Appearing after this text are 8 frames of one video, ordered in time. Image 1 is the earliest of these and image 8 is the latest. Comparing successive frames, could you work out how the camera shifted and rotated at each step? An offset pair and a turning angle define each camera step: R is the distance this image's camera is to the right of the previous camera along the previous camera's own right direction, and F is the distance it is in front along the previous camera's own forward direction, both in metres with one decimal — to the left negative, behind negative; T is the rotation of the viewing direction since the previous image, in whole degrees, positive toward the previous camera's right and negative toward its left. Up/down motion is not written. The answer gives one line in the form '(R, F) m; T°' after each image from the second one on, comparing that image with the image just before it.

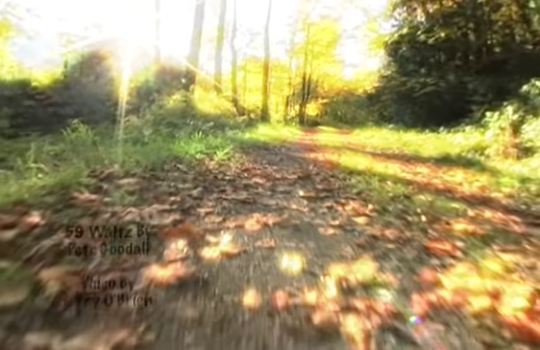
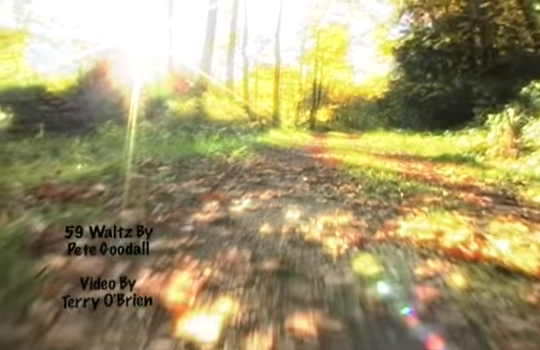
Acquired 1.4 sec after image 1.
(0.0, -0.6) m; -2°
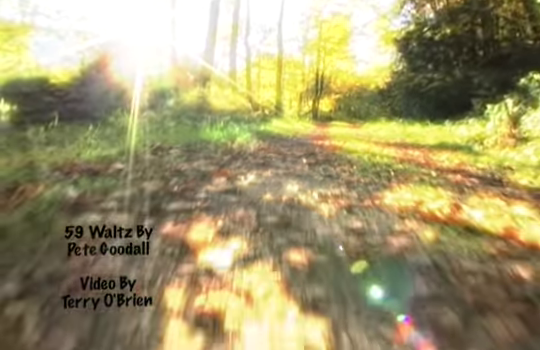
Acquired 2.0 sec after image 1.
(0.0, -0.3) m; 0°
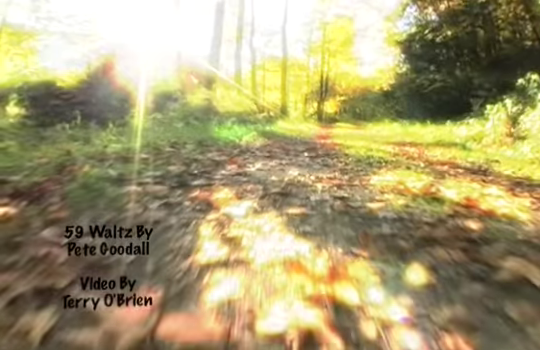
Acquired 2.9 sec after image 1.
(0.0, -0.4) m; -1°
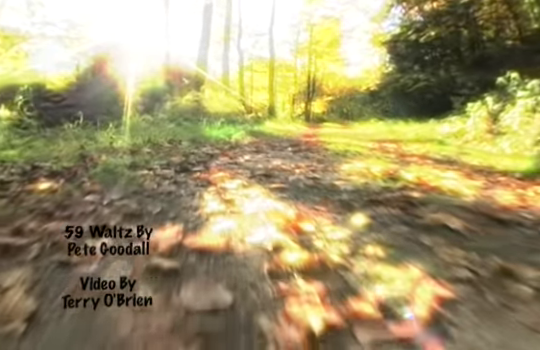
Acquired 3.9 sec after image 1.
(0.0, -0.5) m; +2°
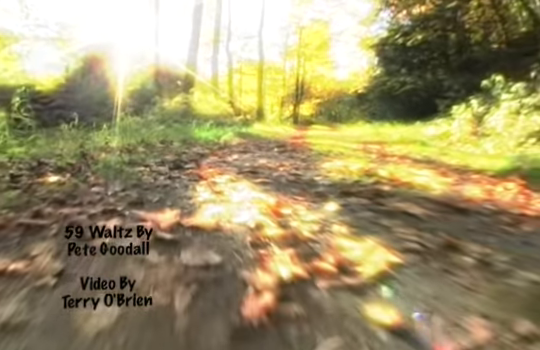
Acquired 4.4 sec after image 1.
(0.0, -0.3) m; +2°
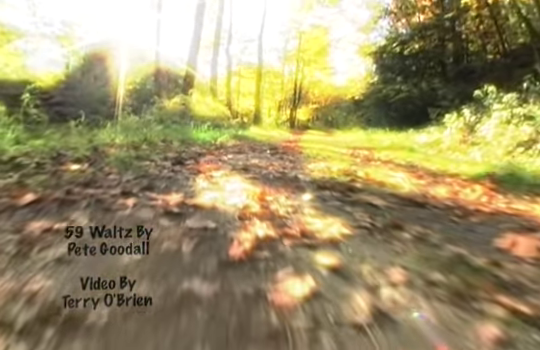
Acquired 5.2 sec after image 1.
(+0.1, -0.4) m; +1°
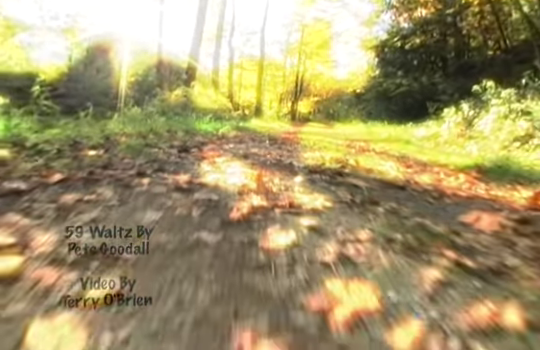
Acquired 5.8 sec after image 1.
(0.0, -0.3) m; 0°
